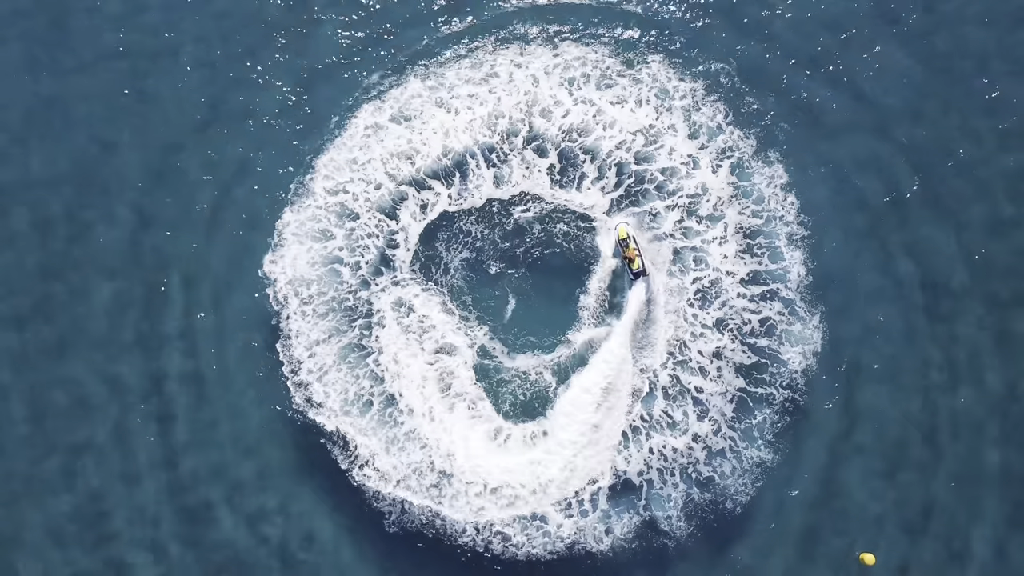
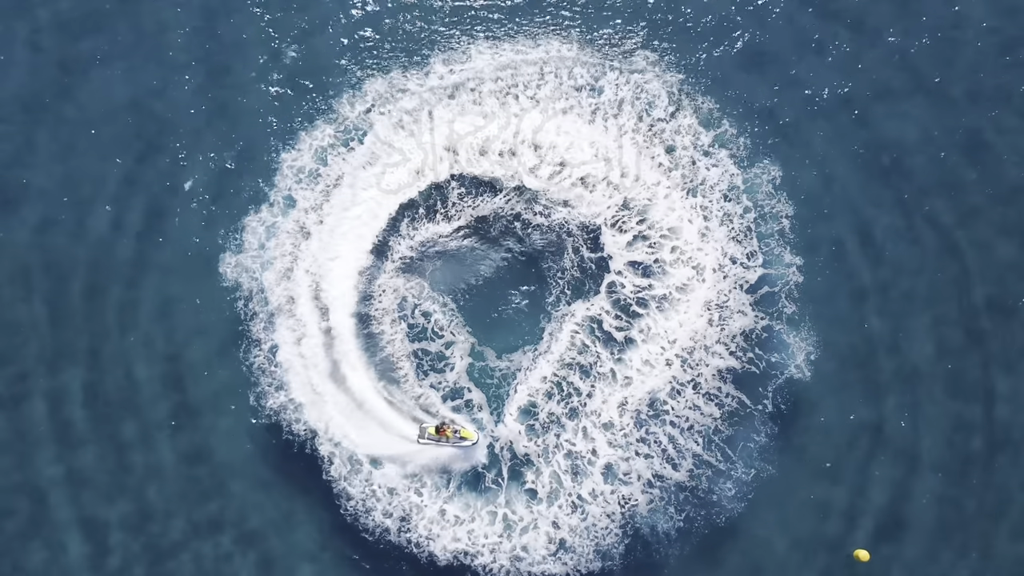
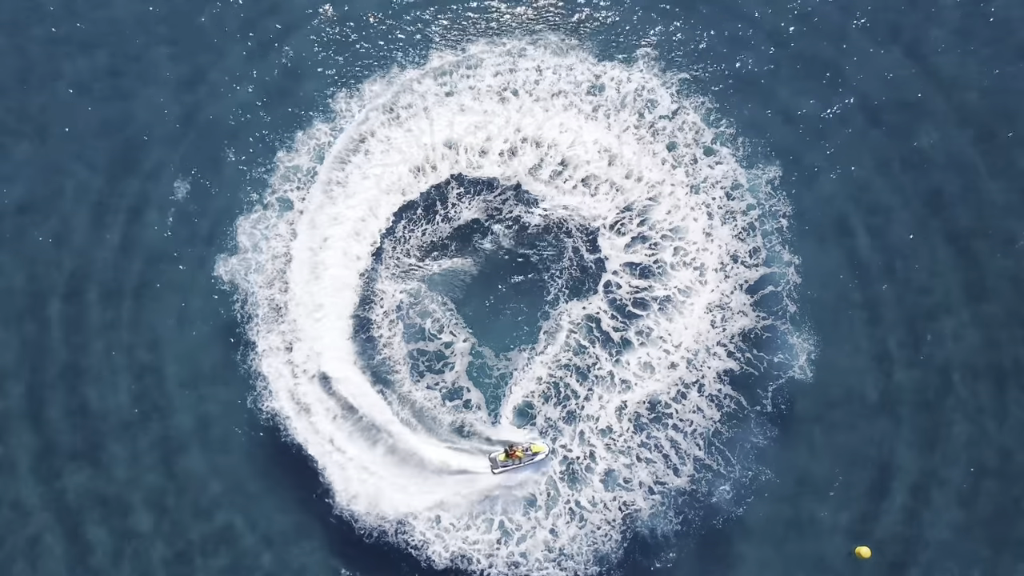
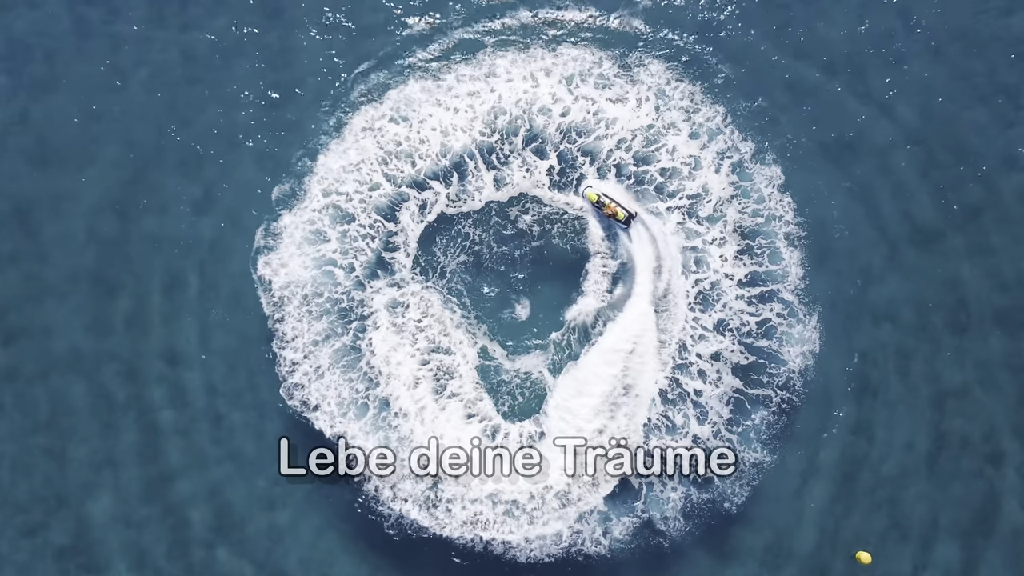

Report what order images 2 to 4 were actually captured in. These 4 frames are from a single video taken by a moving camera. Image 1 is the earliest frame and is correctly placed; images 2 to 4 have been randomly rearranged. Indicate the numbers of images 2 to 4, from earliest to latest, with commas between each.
4, 2, 3
